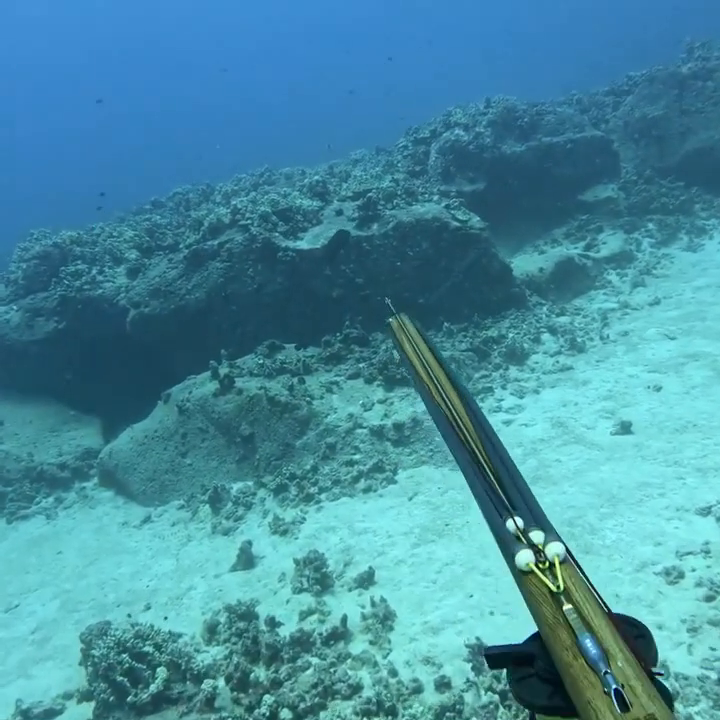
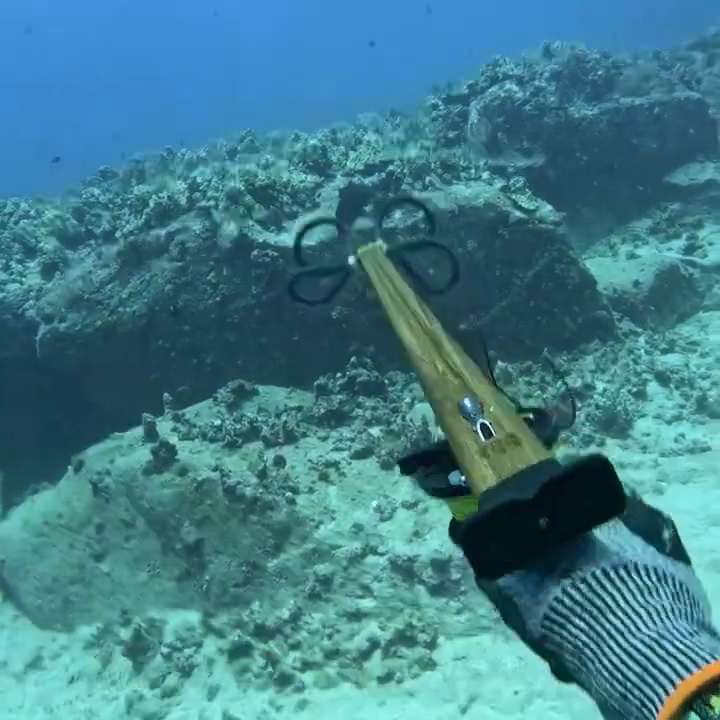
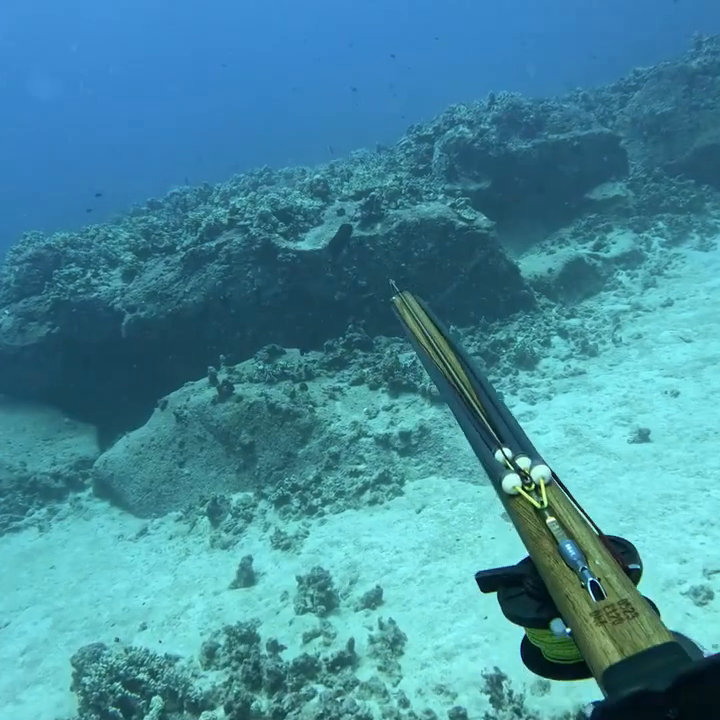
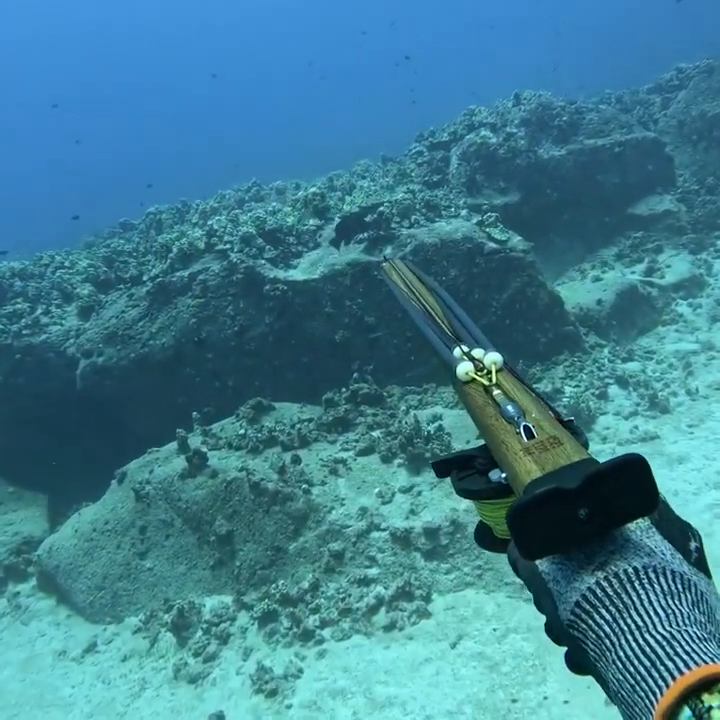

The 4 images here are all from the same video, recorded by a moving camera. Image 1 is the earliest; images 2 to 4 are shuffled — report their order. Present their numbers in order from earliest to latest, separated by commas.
3, 4, 2
